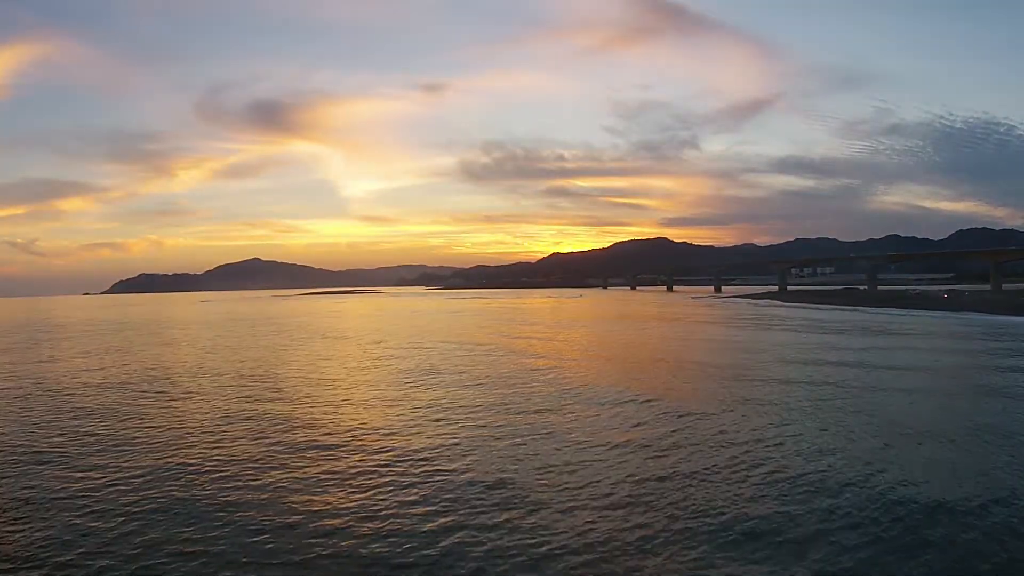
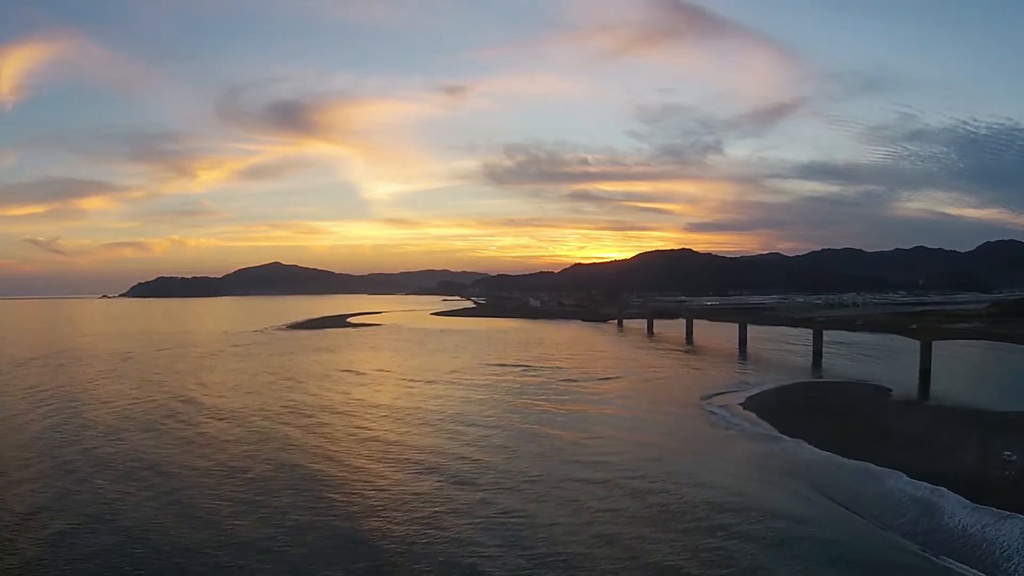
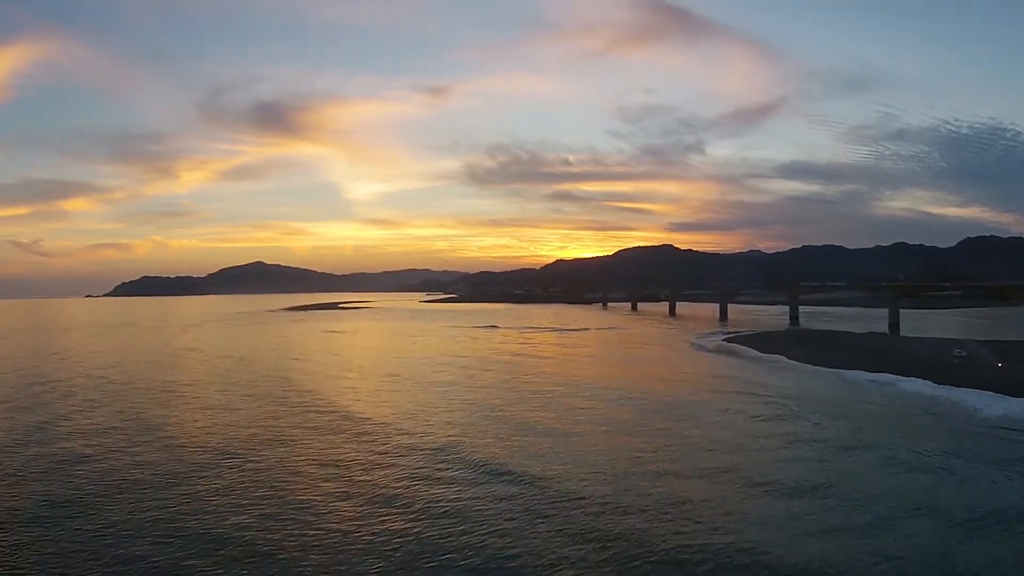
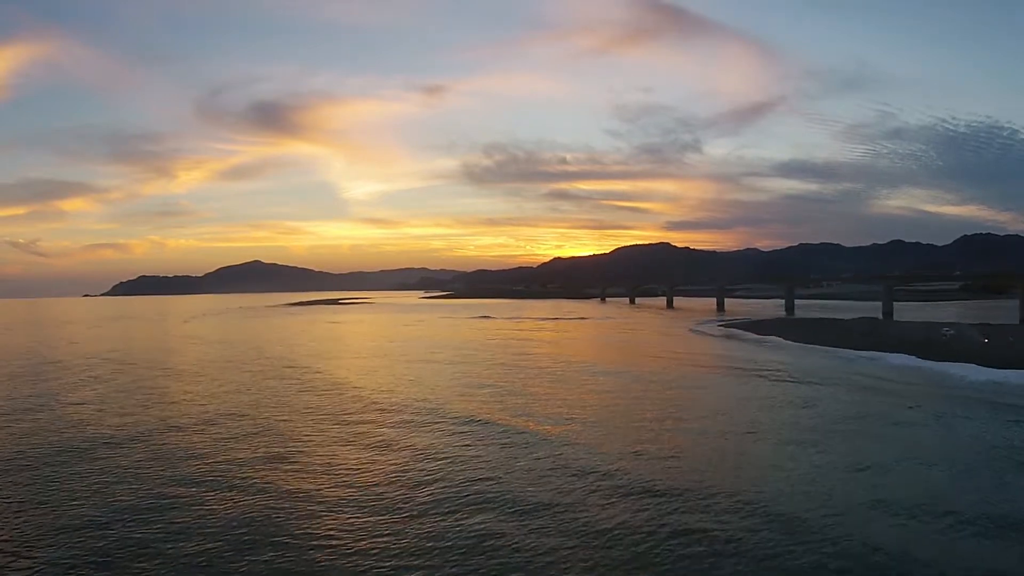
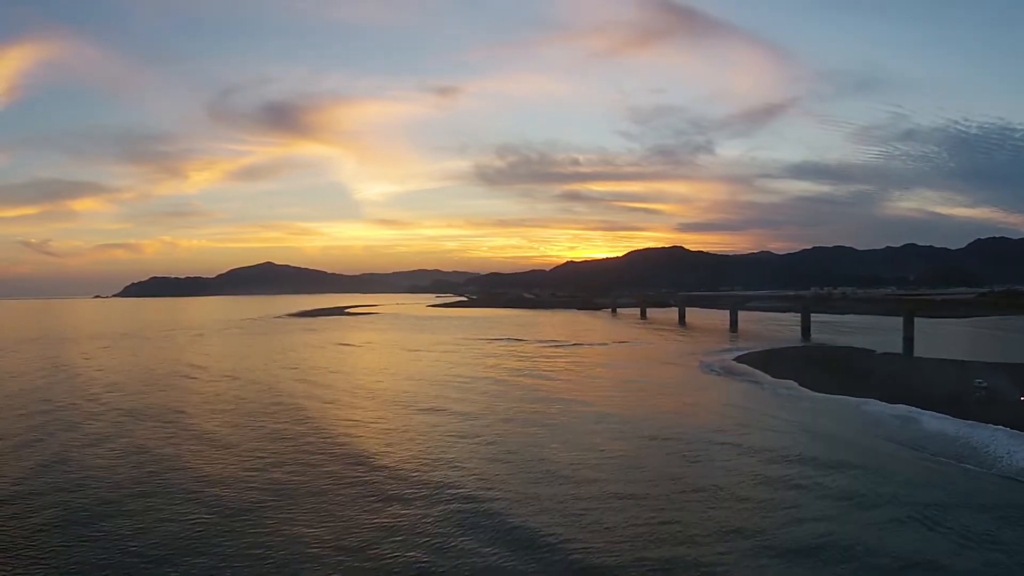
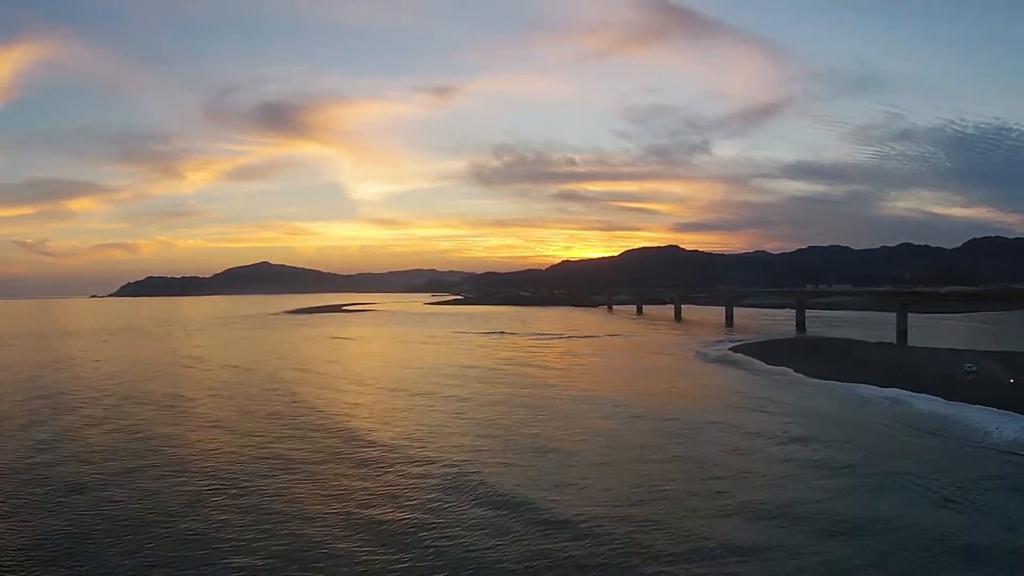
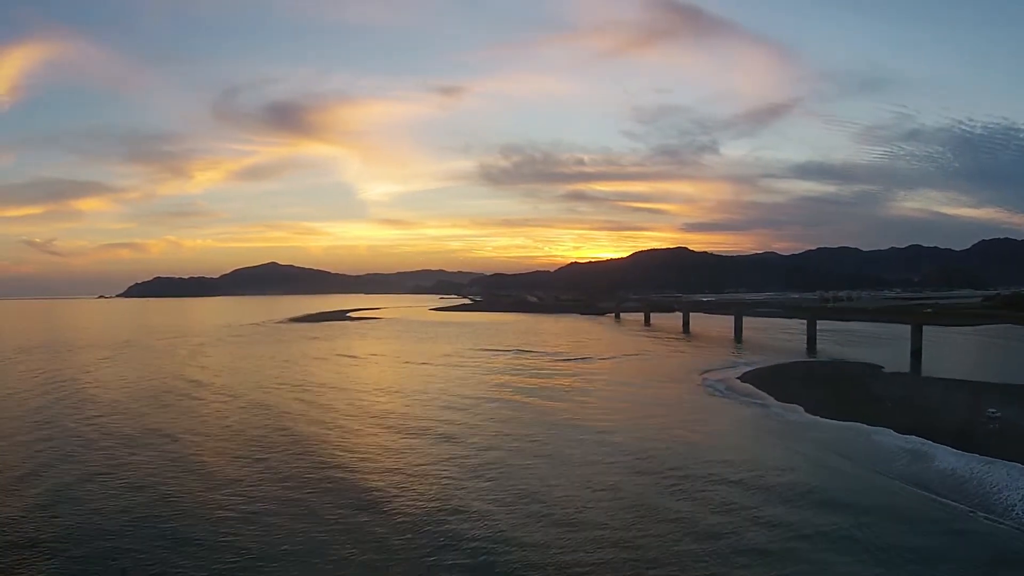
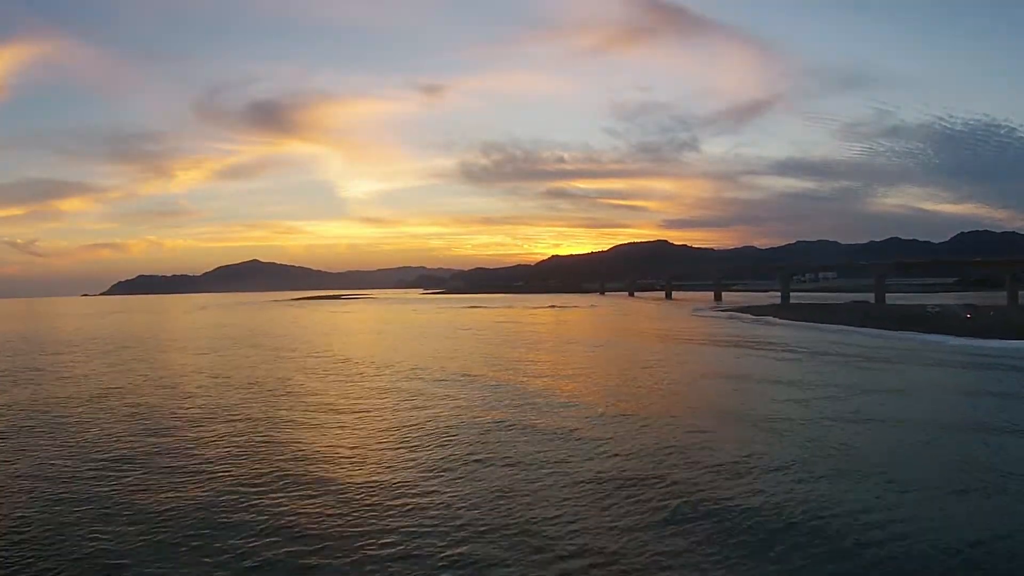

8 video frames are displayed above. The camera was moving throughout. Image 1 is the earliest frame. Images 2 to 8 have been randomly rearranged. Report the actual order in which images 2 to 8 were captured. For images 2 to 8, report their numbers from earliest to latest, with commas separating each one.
8, 4, 3, 6, 5, 7, 2
